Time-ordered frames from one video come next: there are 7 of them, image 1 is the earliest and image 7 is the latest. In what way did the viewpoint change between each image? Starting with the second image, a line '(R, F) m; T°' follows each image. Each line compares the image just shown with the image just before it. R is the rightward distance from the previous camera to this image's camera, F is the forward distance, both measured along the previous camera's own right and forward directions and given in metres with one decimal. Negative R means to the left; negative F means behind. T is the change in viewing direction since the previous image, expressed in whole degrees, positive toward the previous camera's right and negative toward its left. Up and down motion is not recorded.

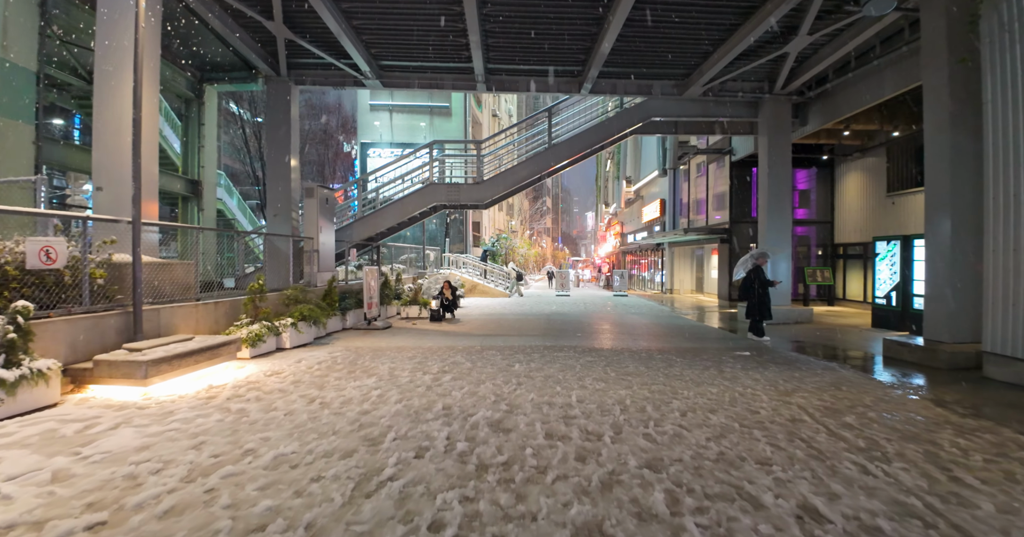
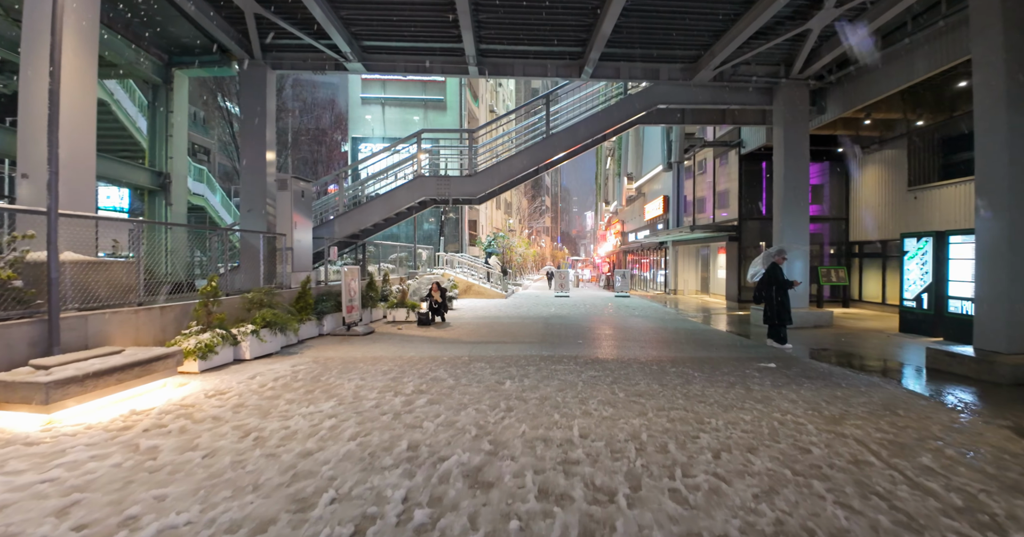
(+0.1, +1.1) m; 0°
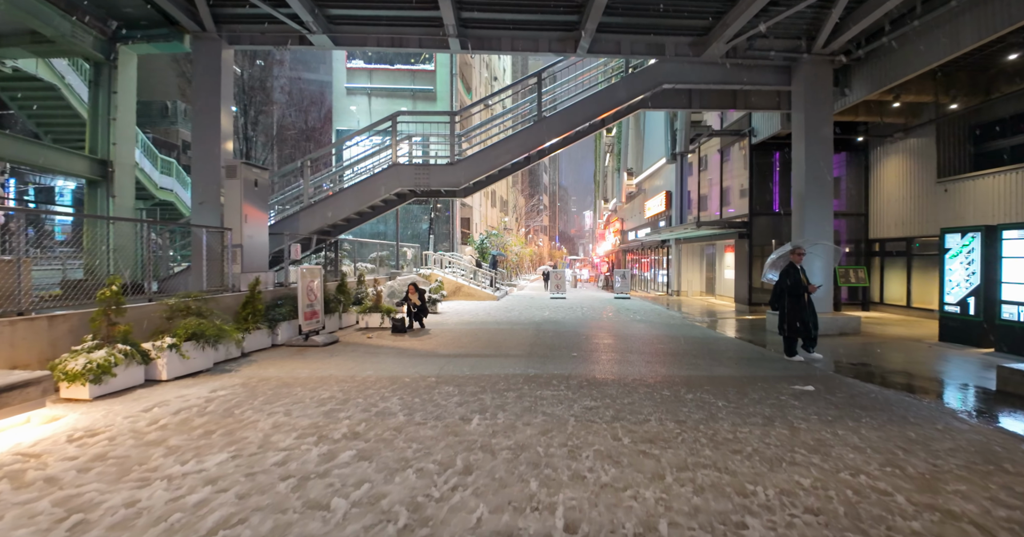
(+0.3, +1.5) m; 0°
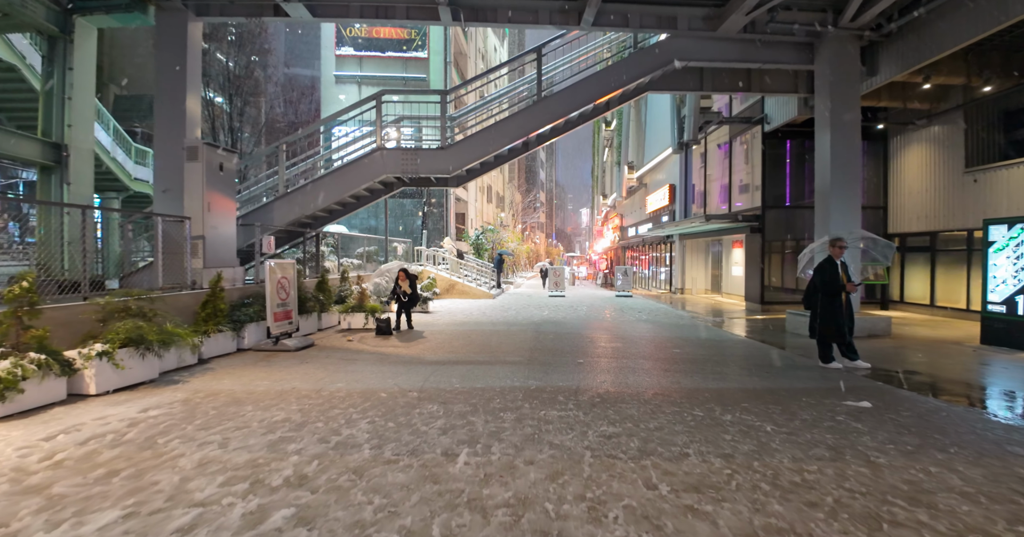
(0.0, +1.0) m; 0°
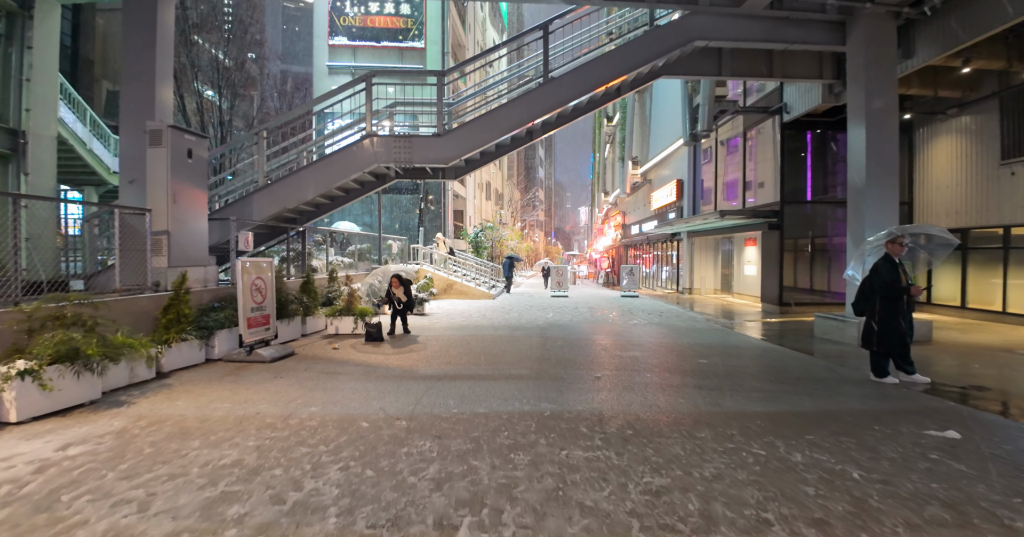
(-0.1, +1.0) m; 0°
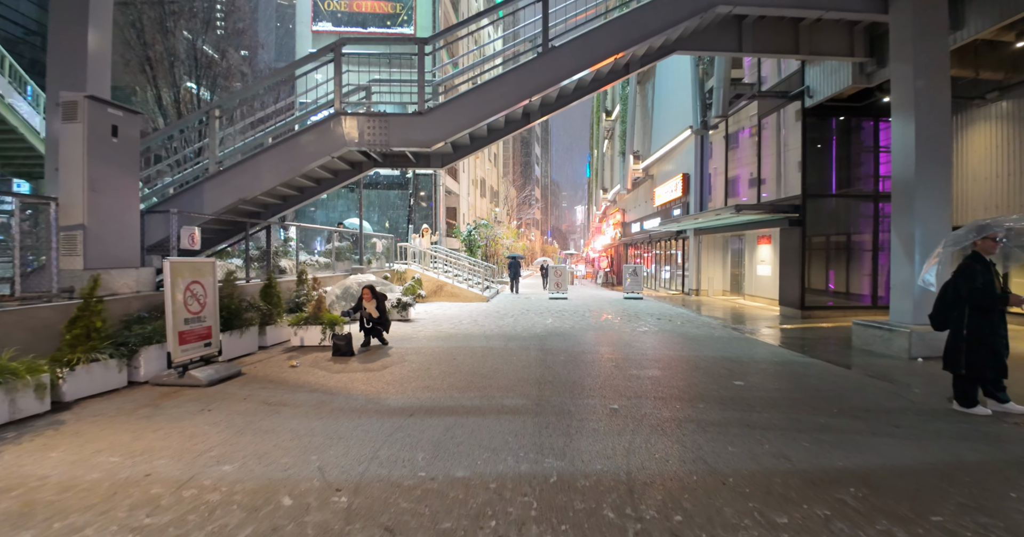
(0.0, +1.3) m; +1°
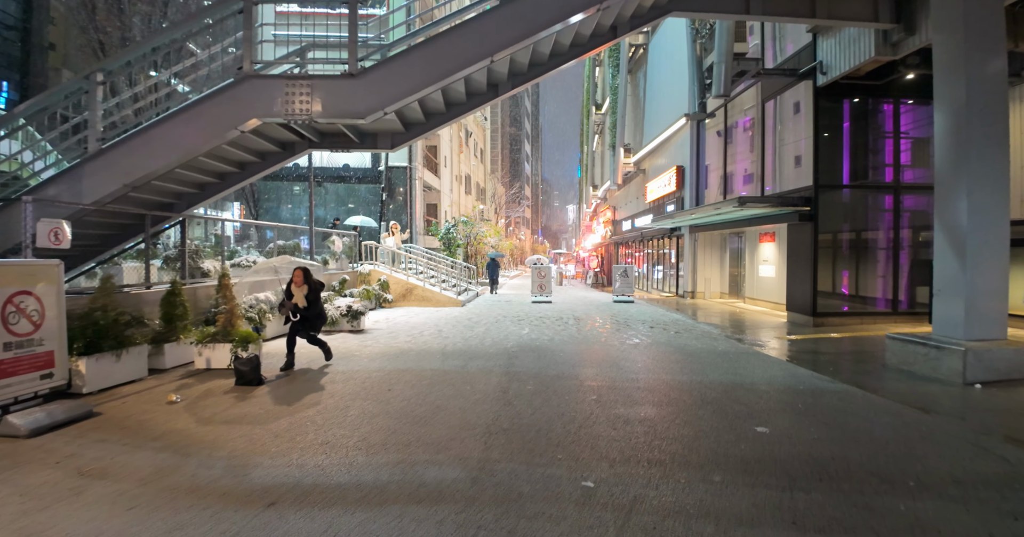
(+0.5, +1.6) m; +1°
